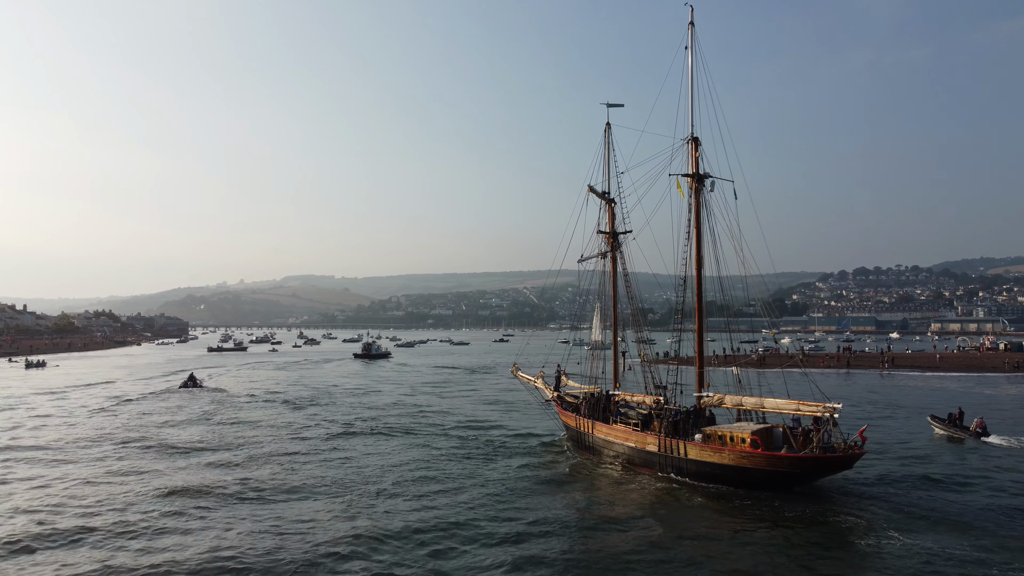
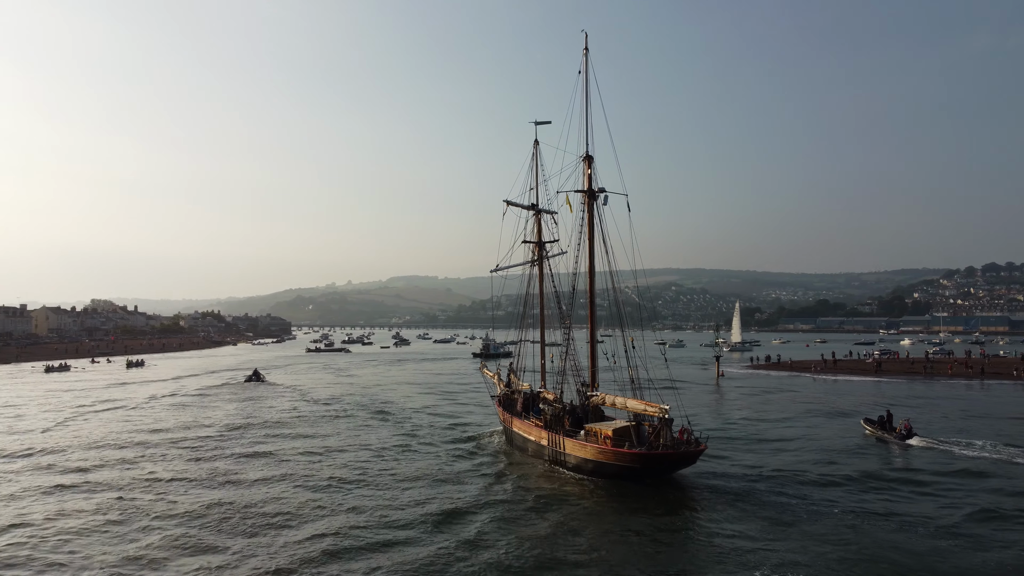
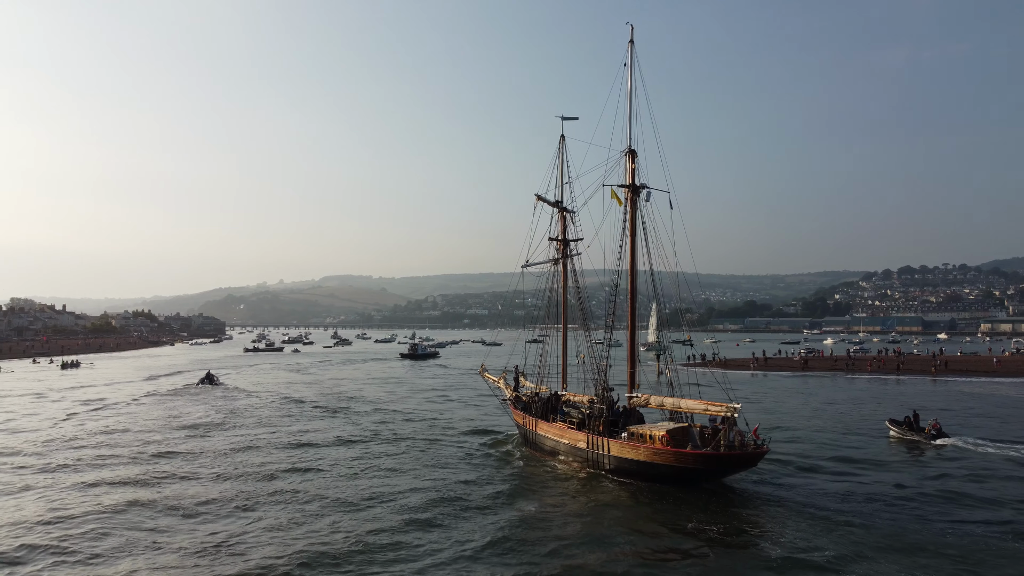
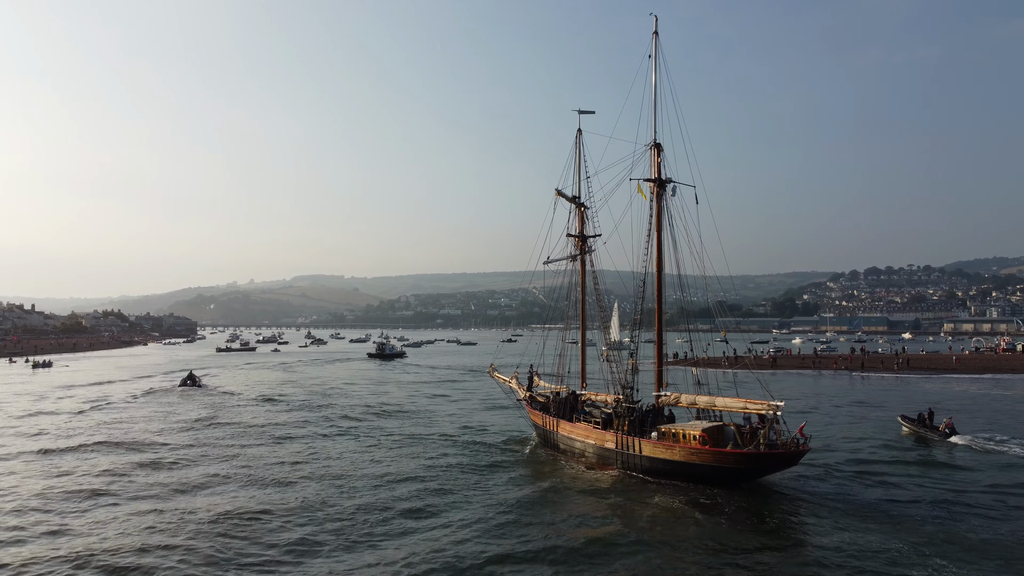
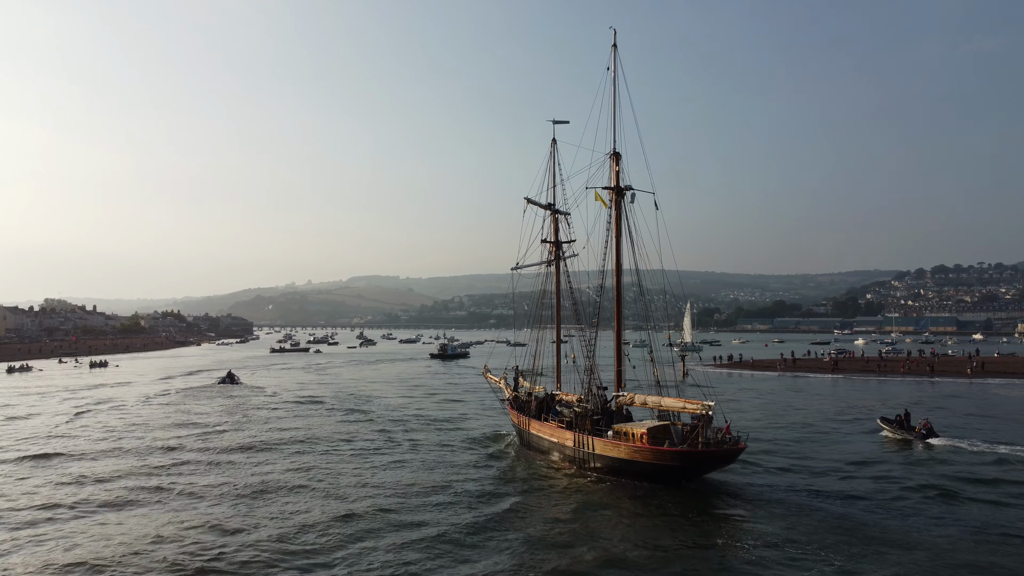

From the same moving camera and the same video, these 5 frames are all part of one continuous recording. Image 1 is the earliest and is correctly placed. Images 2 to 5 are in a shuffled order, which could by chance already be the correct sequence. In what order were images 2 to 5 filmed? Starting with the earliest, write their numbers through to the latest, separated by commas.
4, 3, 5, 2
